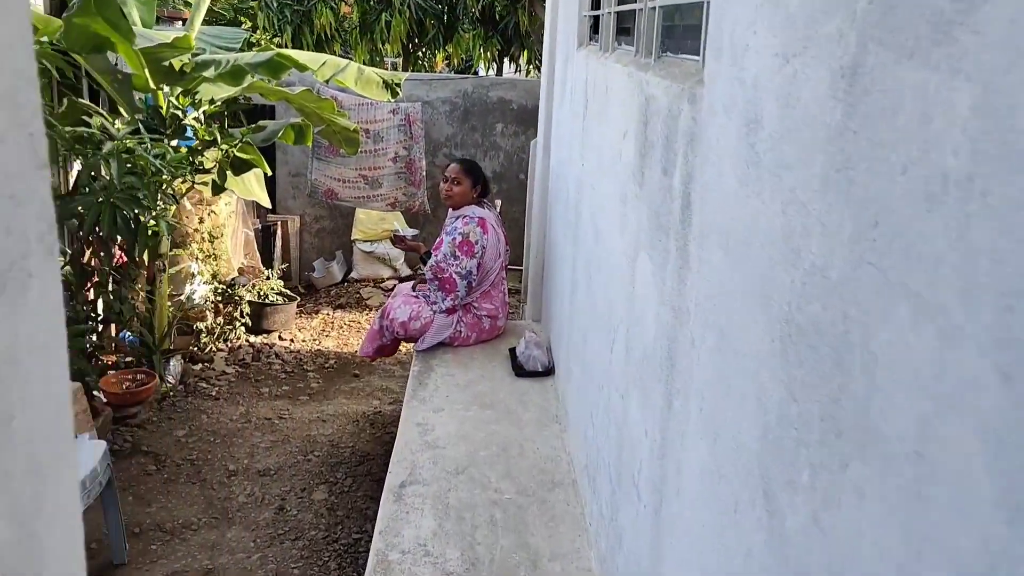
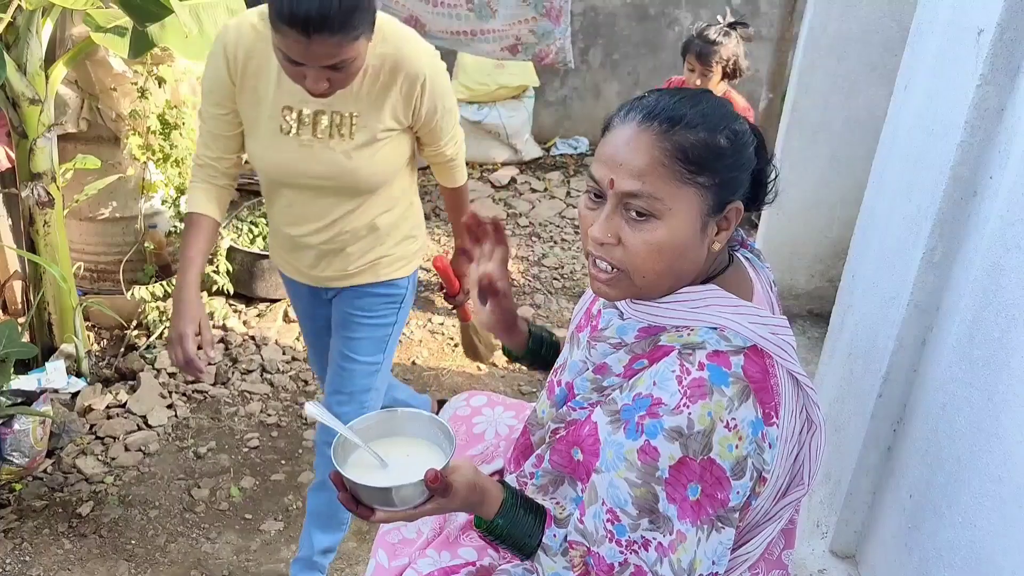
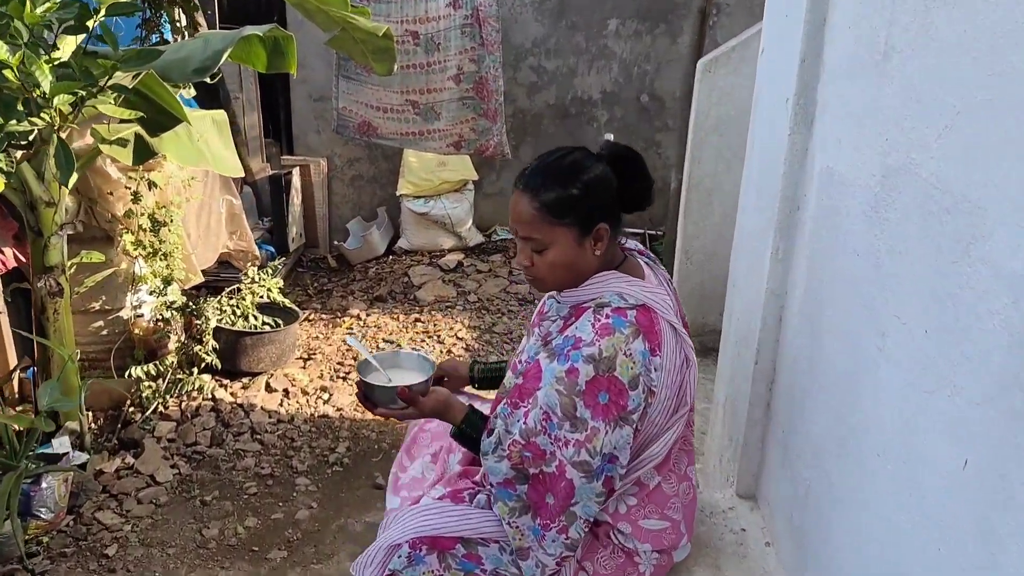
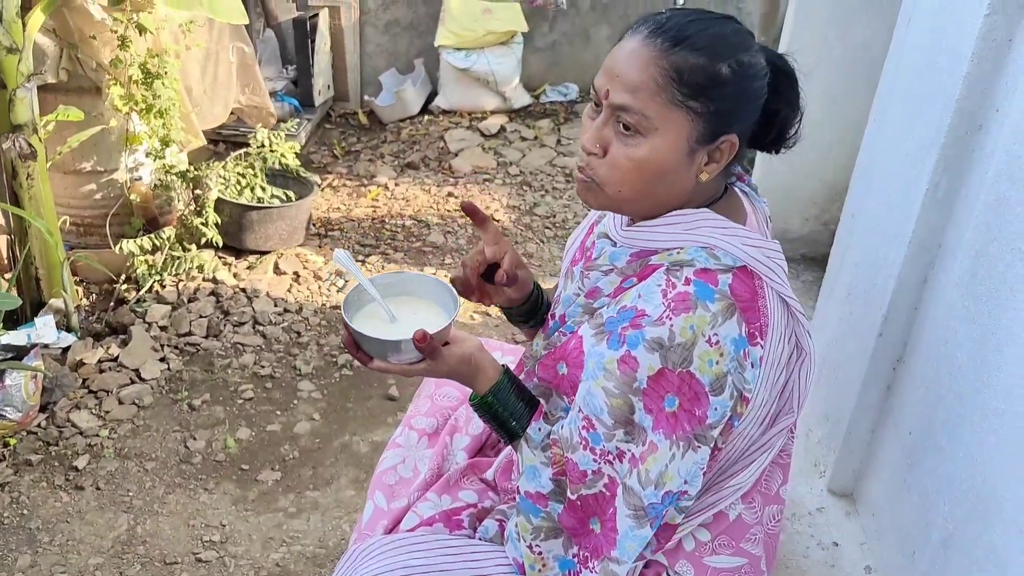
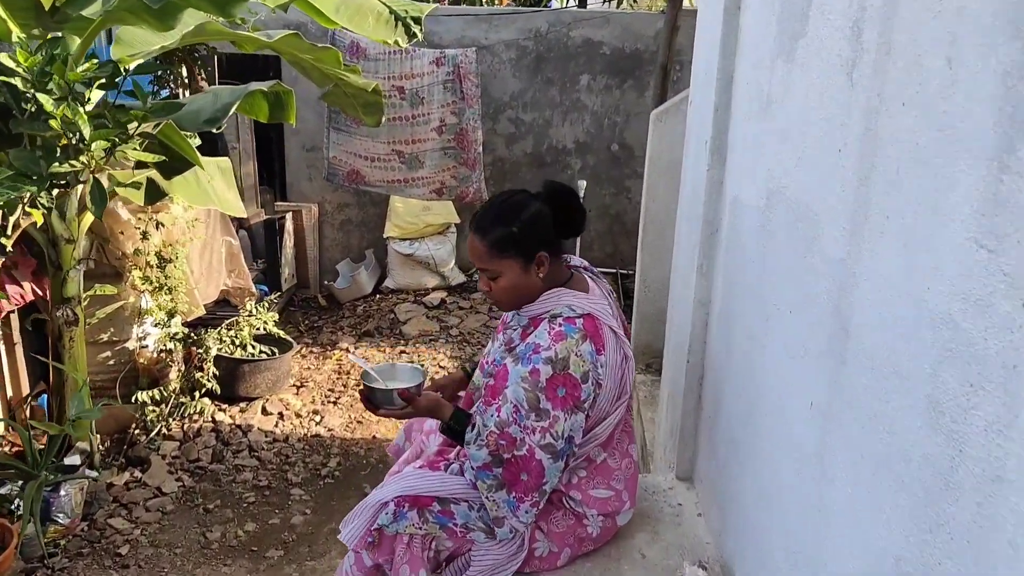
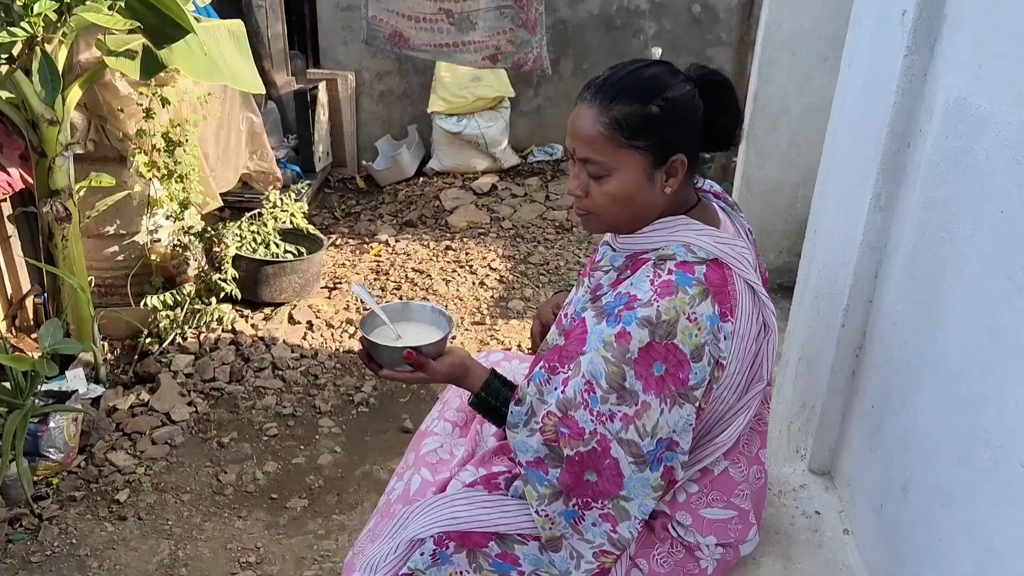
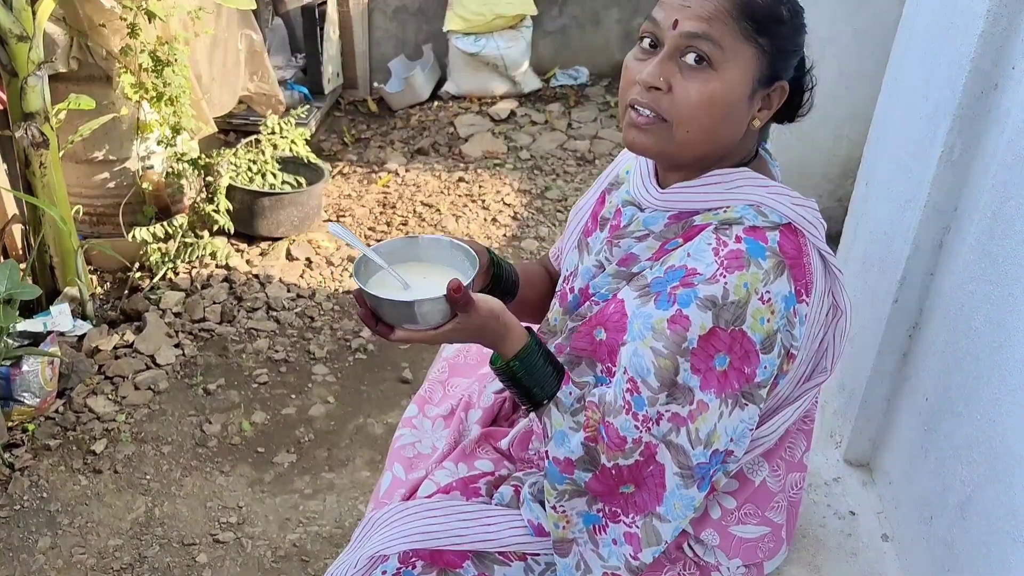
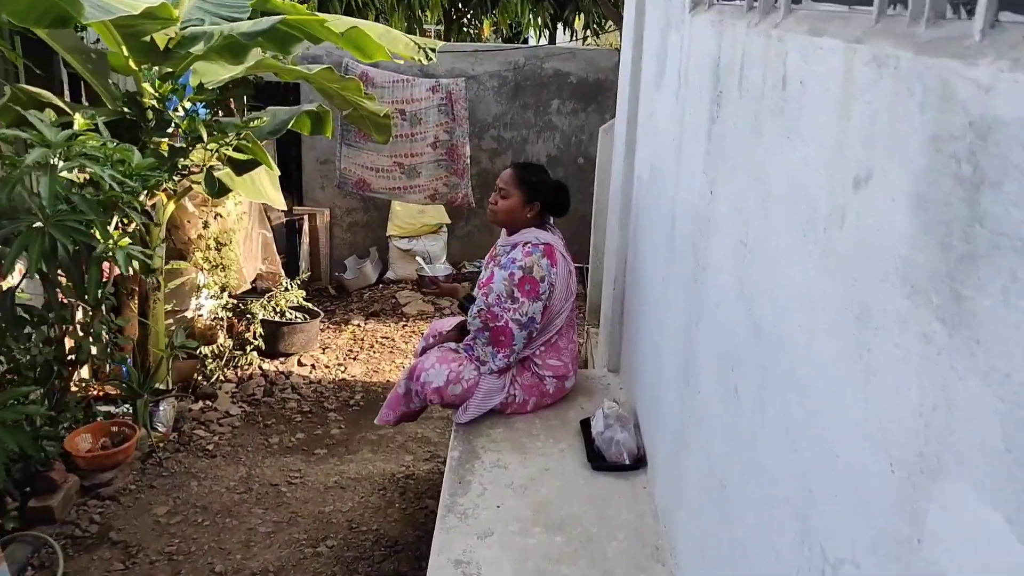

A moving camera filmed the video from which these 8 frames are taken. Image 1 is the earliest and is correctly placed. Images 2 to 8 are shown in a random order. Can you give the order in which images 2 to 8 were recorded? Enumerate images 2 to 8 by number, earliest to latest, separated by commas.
8, 5, 3, 6, 7, 4, 2
